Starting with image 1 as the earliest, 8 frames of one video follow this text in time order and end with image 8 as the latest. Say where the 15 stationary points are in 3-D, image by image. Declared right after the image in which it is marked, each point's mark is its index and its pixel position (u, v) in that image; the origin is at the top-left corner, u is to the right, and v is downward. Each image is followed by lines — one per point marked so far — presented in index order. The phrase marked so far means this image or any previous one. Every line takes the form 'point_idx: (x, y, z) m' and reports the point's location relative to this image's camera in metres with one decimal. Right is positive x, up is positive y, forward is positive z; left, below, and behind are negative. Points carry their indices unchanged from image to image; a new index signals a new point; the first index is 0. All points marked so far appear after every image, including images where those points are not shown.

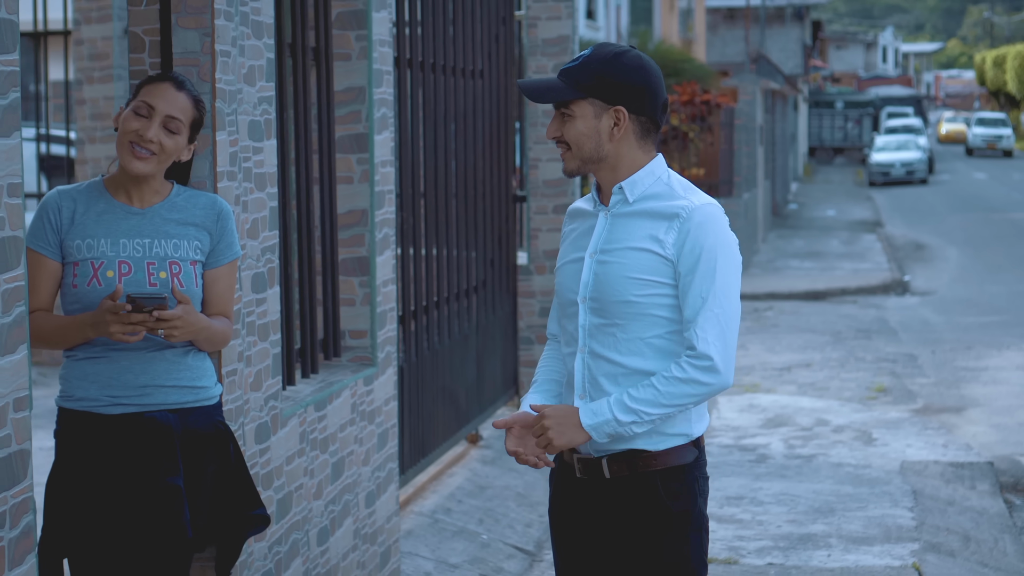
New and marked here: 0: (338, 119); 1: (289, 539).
0: (-0.5, +0.4, +4.7) m
1: (-0.5, -0.5, +3.9) m
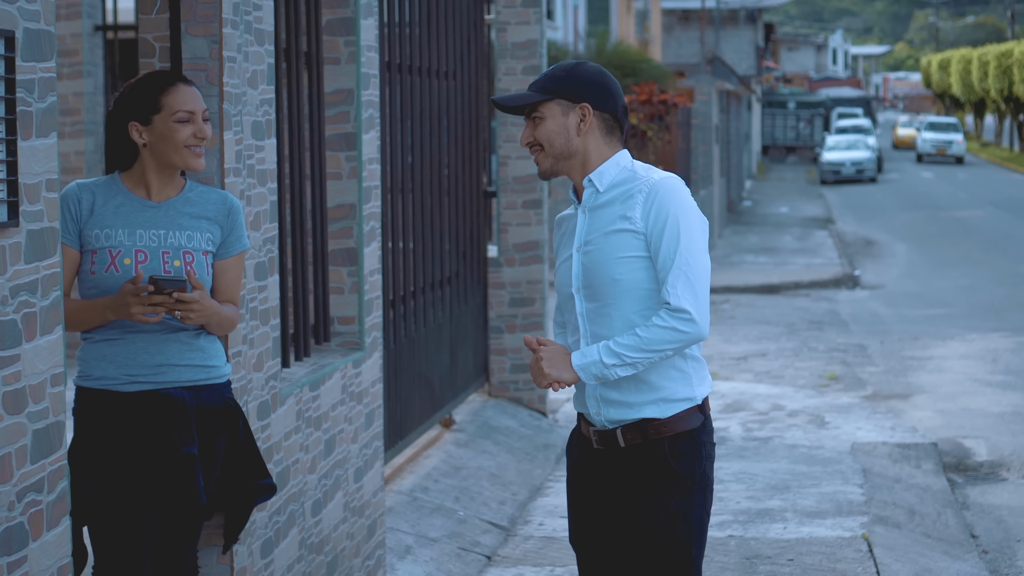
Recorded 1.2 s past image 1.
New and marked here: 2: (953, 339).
0: (-0.5, +0.5, +5.1) m
1: (-0.5, -0.5, +4.2) m
2: (+3.2, -0.4, +12.8) m
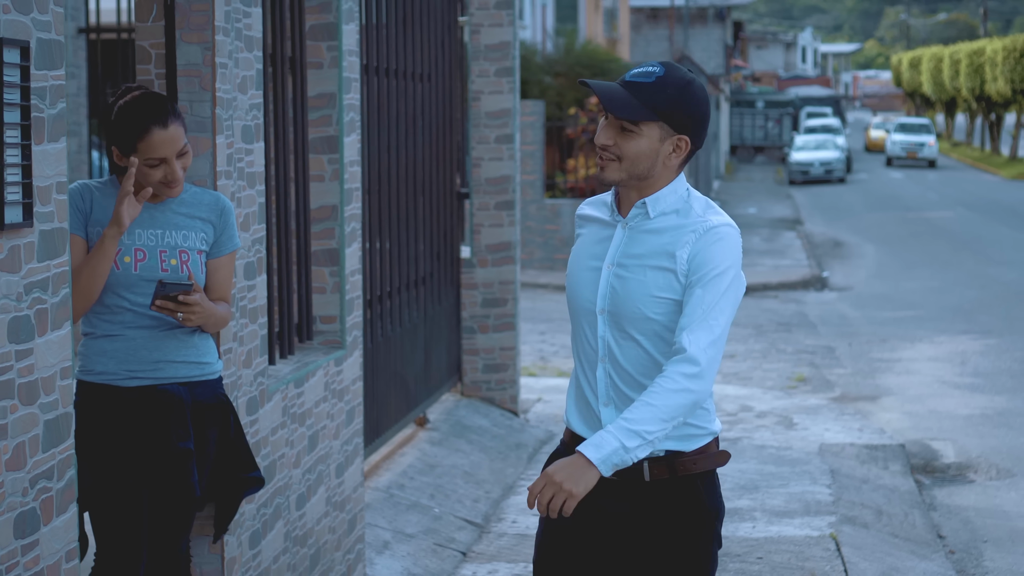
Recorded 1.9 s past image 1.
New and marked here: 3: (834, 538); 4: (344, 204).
0: (-0.6, +0.5, +5.2) m
1: (-0.6, -0.5, +4.3) m
2: (+3.0, -0.4, +13.0) m
3: (+1.1, -0.9, +6.2) m
4: (-0.5, +0.2, +5.2) m
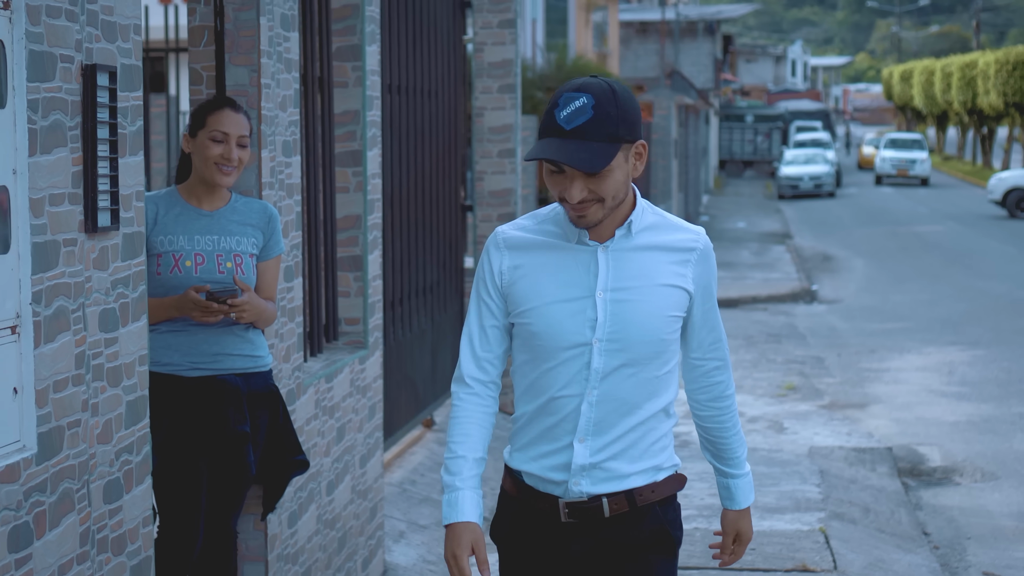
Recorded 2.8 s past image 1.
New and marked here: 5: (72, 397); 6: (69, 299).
0: (-0.5, +0.5, +5.5) m
1: (-0.5, -0.5, +4.7) m
2: (+3.0, -0.5, +13.4) m
3: (+1.1, -0.9, +6.5) m
4: (-0.4, +0.2, +5.6) m
5: (-0.8, -0.2, +3.2) m
6: (-0.8, 0.0, +3.2) m
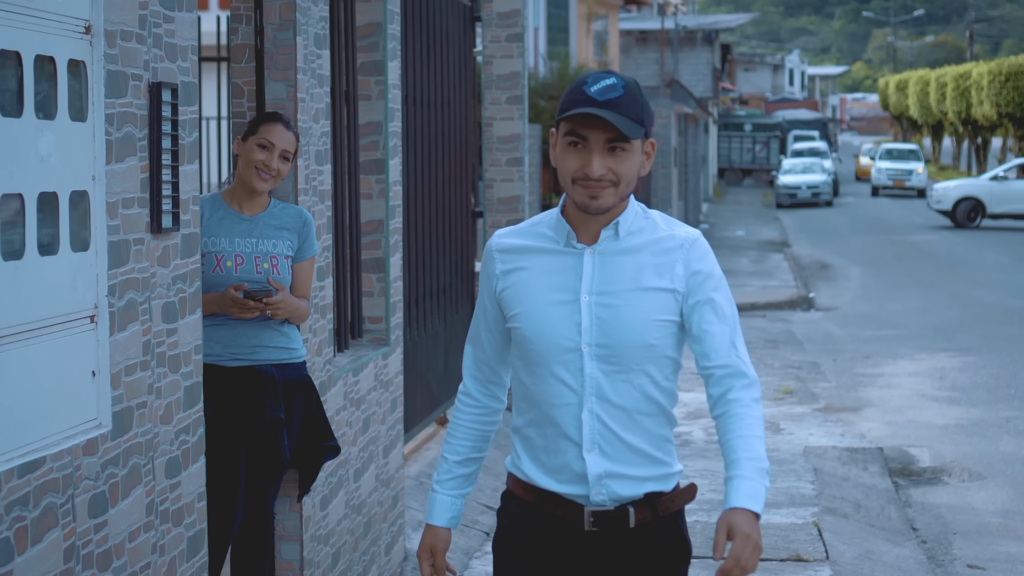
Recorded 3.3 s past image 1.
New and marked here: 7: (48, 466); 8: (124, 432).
0: (-0.5, +0.5, +5.9) m
1: (-0.5, -0.5, +5.1) m
2: (+3.0, -0.5, +13.7) m
3: (+1.2, -0.9, +6.9) m
4: (-0.4, +0.2, +5.9) m
5: (-0.7, -0.2, +3.5) m
6: (-0.7, 0.0, +3.5) m
7: (-0.8, -0.3, +3.1) m
8: (-0.7, -0.3, +3.4) m
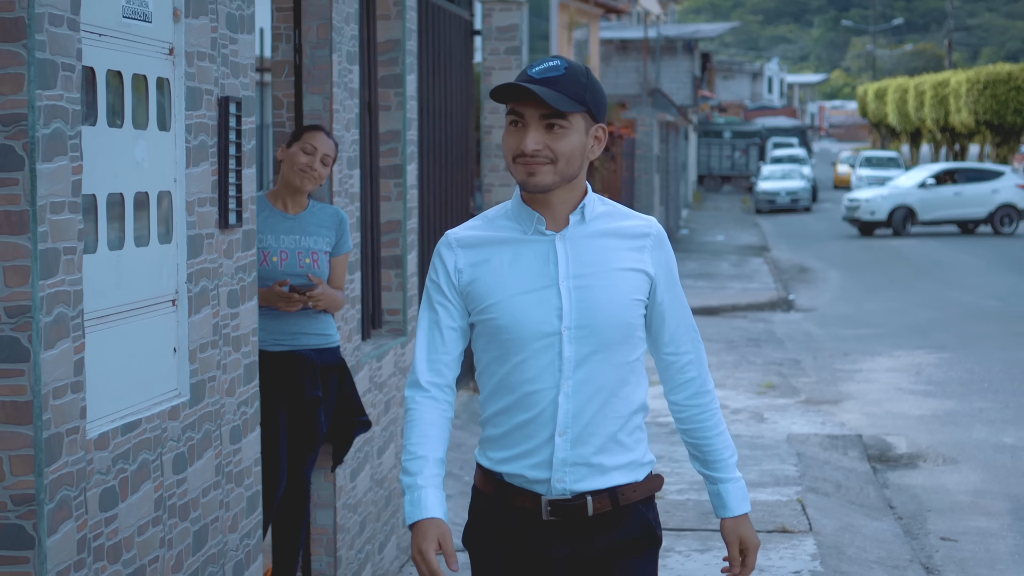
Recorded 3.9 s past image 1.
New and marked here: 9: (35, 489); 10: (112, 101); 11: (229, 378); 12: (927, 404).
0: (-0.5, +0.5, +6.4) m
1: (-0.5, -0.5, +5.6) m
2: (+2.9, -0.5, +14.2) m
3: (+1.2, -0.9, +7.4) m
4: (-0.4, +0.2, +6.4) m
5: (-0.7, -0.2, +4.0) m
6: (-0.7, 0.0, +4.0) m
7: (-0.7, -0.3, +3.6) m
8: (-0.7, -0.2, +3.9) m
9: (-0.8, -0.3, +3.0) m
10: (-0.8, +0.4, +3.4) m
11: (-0.7, -0.2, +4.1) m
12: (+2.6, -0.7, +11.3) m
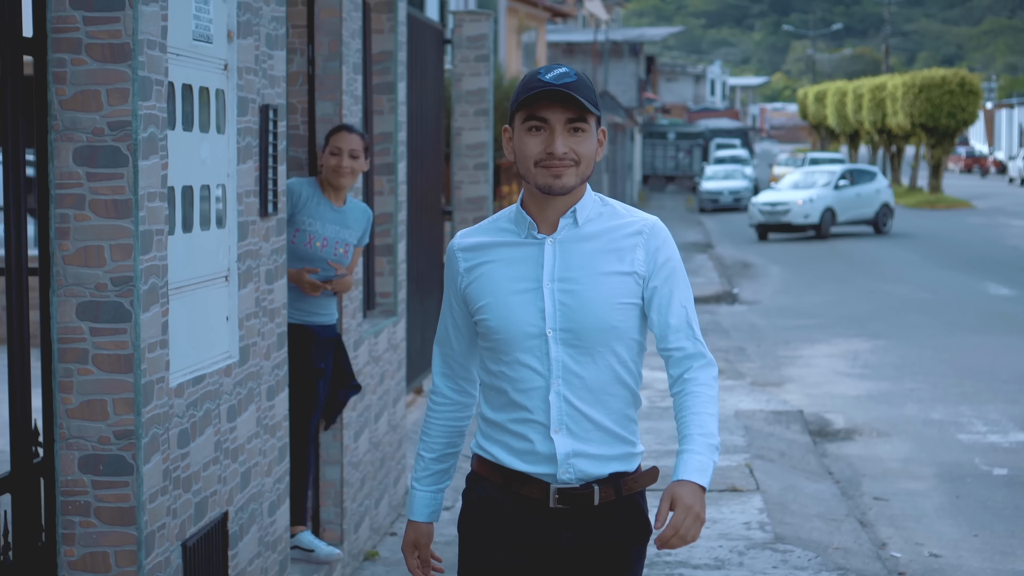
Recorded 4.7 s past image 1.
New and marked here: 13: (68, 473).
0: (-0.6, +0.5, +7.1) m
1: (-0.5, -0.4, +6.3) m
2: (+2.6, -0.5, +15.1) m
3: (+1.1, -0.8, +8.2) m
4: (-0.5, +0.3, +7.2) m
5: (-0.7, -0.1, +4.7) m
6: (-0.7, +0.1, +4.7) m
7: (-0.7, -0.2, +4.3) m
8: (-0.7, -0.2, +4.7) m
9: (-0.8, -0.3, +3.8) m
10: (-0.8, +0.4, +4.1) m
11: (-0.7, -0.1, +4.9) m
12: (+2.4, -0.7, +12.1) m
13: (-0.9, -0.4, +3.7) m
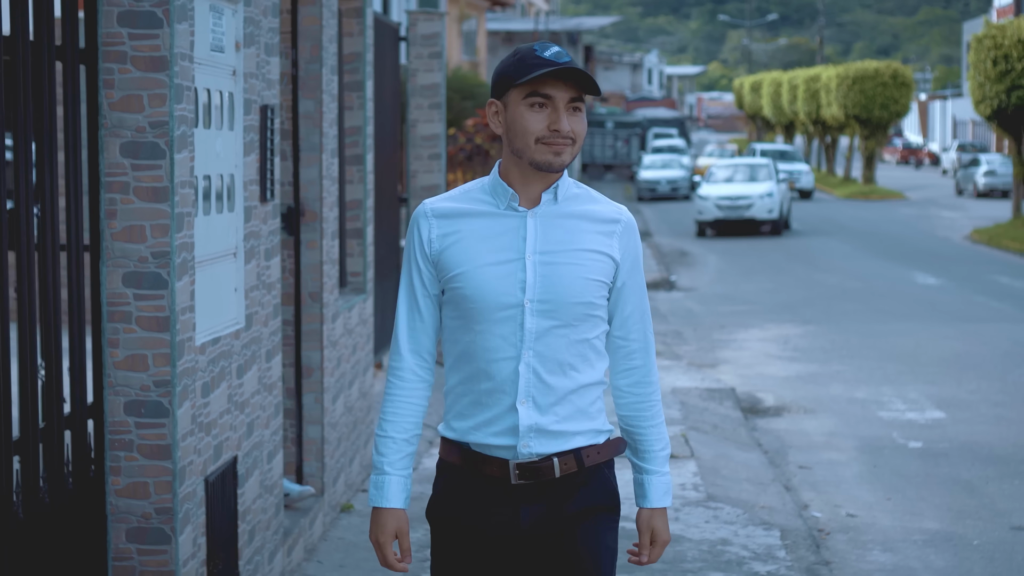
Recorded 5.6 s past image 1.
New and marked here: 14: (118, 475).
0: (-0.7, +0.6, +7.8) m
1: (-0.7, -0.4, +7.0) m
2: (+2.1, -0.3, +15.9) m
3: (+0.9, -0.7, +8.9) m
4: (-0.6, +0.4, +7.8) m
5: (-0.8, 0.0, +5.4) m
6: (-0.8, +0.1, +5.4) m
7: (-0.8, -0.2, +5.0) m
8: (-0.8, -0.1, +5.3) m
9: (-0.9, -0.2, +4.4) m
10: (-0.8, +0.5, +4.8) m
11: (-0.8, -0.1, +5.5) m
12: (+2.0, -0.6, +12.9) m
13: (-1.0, -0.3, +4.4) m
14: (-1.0, -0.5, +4.4) m
